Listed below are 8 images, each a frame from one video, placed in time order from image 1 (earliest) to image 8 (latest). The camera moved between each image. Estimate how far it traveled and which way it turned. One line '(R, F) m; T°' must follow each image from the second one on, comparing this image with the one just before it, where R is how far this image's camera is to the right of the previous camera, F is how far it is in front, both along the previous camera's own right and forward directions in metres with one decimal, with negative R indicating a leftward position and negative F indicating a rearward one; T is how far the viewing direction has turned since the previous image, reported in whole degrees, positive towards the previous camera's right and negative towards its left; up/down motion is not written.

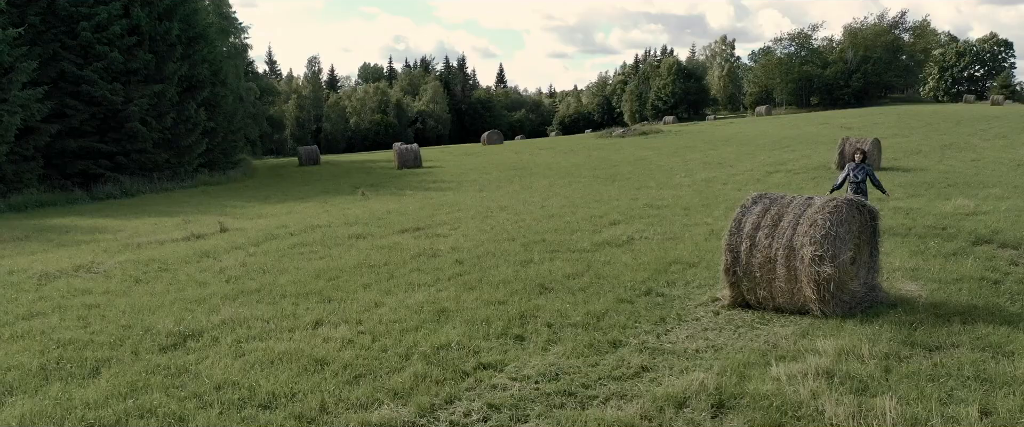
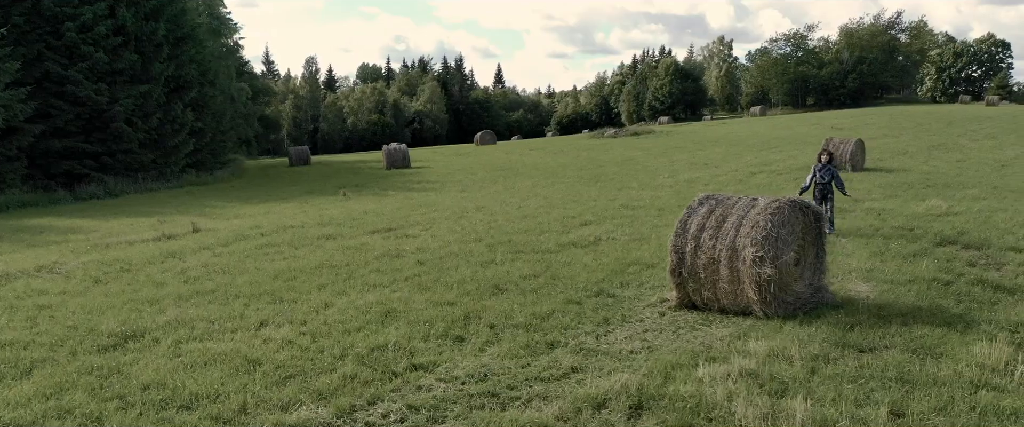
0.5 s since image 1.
(+0.4, 0.0) m; 0°
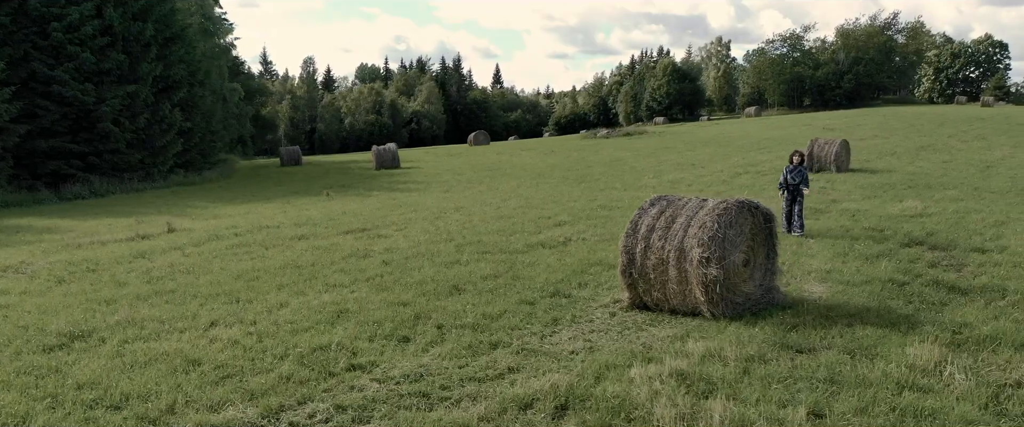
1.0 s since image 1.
(+0.4, 0.0) m; 0°
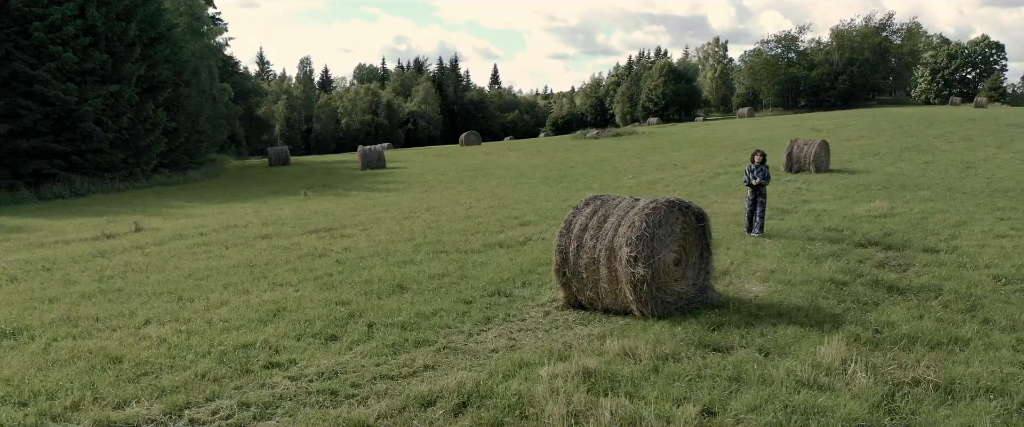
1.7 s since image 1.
(+0.5, 0.0) m; 0°
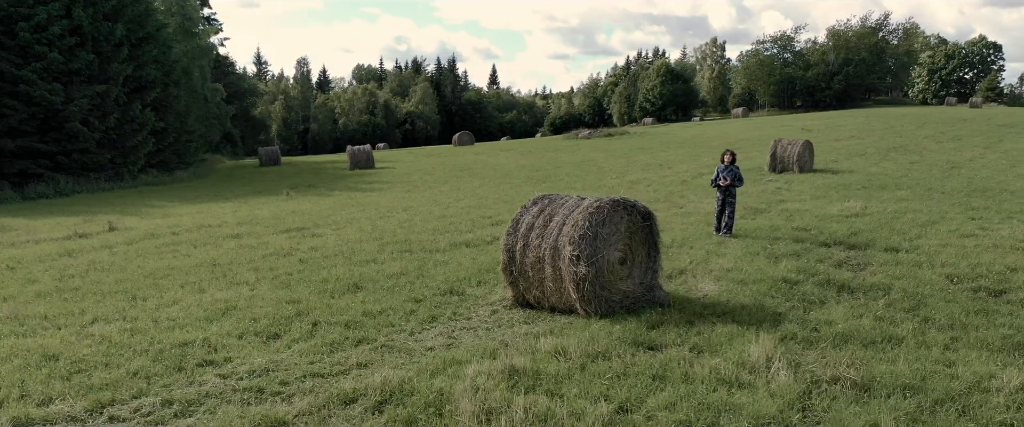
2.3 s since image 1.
(+0.4, 0.0) m; 0°
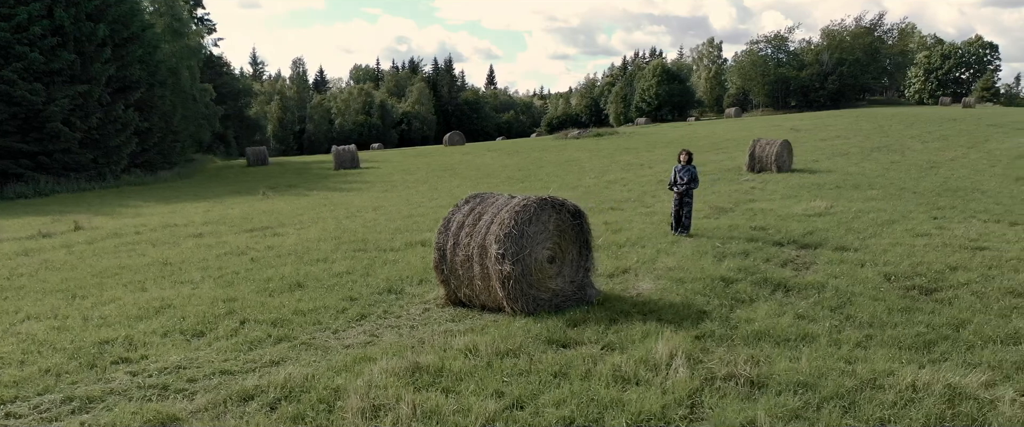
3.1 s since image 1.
(+0.5, 0.0) m; 0°
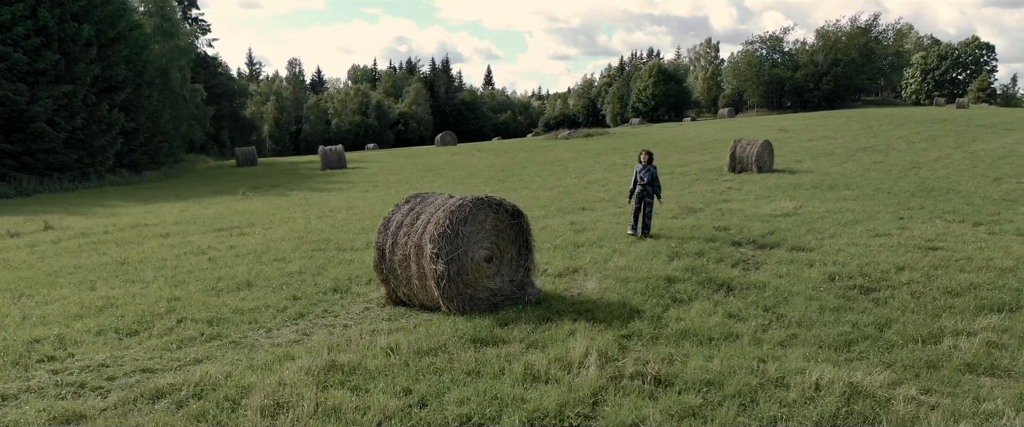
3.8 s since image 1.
(+0.5, 0.0) m; 0°
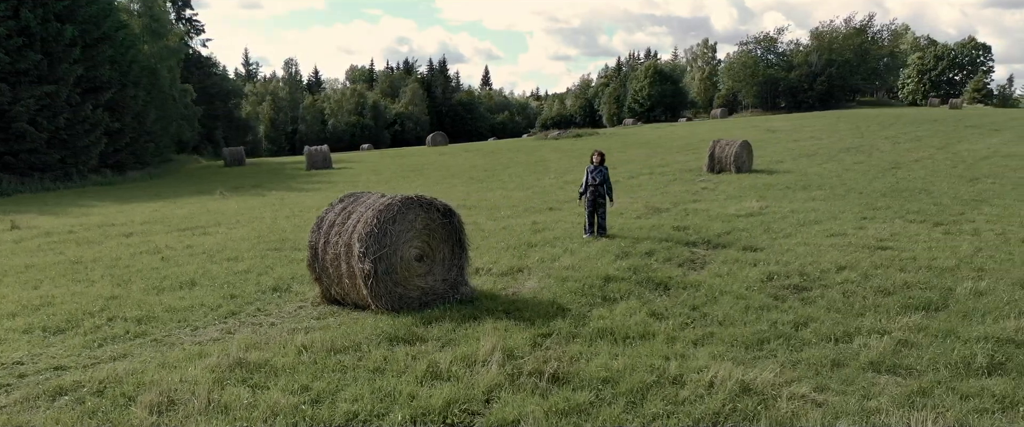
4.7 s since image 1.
(+0.5, 0.0) m; 0°
